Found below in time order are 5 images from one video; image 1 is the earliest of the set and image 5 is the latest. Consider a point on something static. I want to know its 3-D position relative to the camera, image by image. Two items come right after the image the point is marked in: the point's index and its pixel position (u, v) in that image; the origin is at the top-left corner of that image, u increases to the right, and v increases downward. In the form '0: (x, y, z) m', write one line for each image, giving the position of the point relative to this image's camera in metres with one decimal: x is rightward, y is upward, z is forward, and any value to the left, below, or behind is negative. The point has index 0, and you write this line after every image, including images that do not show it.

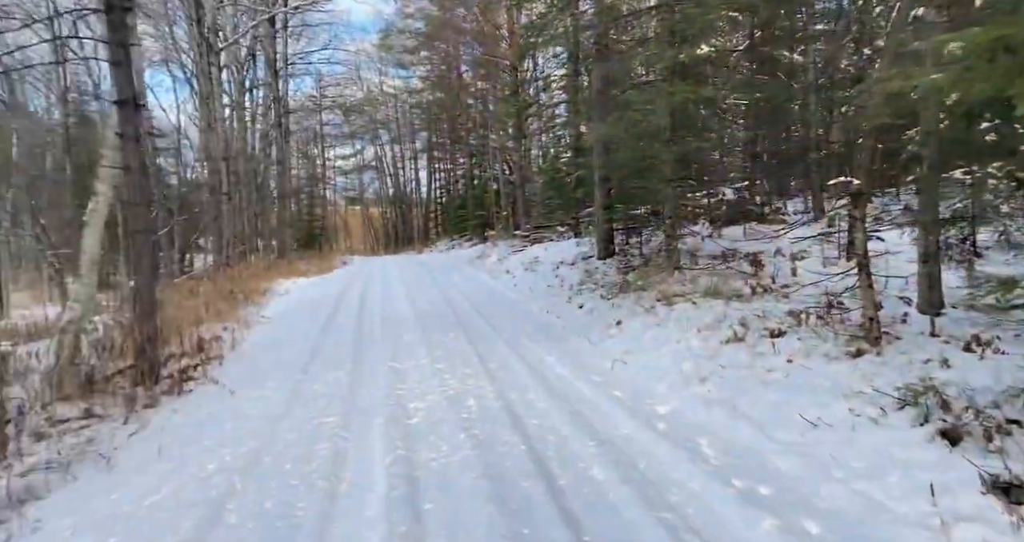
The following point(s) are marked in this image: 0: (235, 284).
0: (-6.7, -0.4, +14.2) m
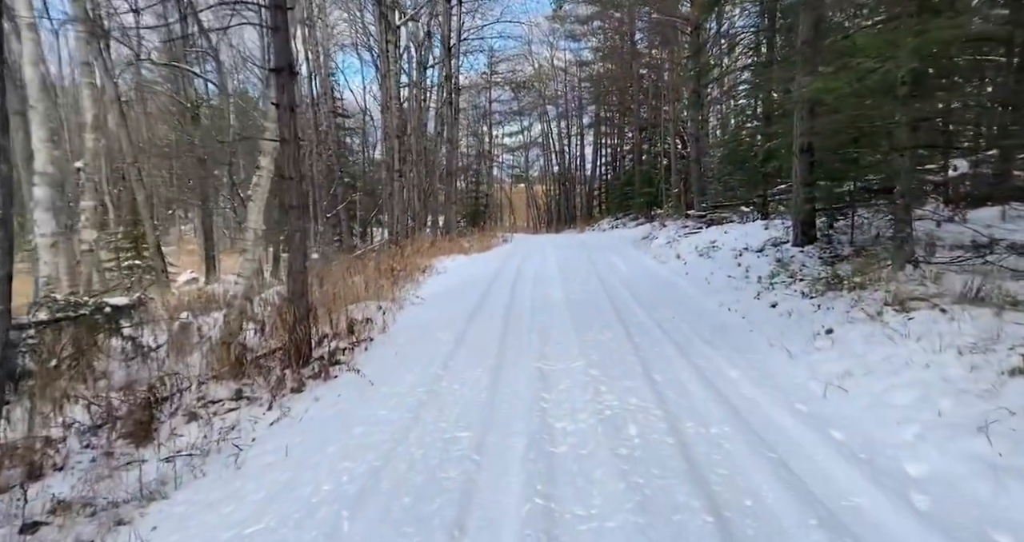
0: (-2.8, +0.2, +14.4) m
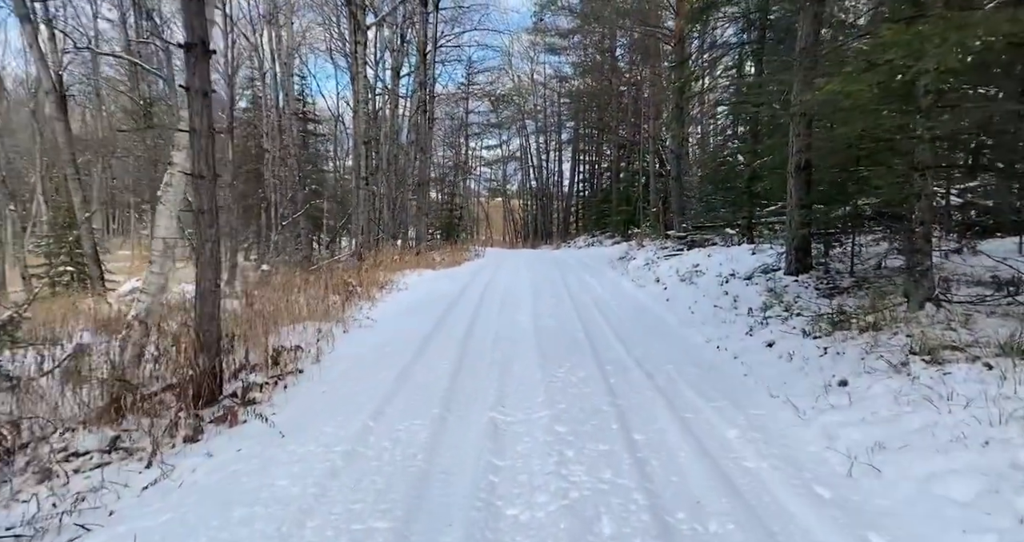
0: (-3.5, -0.2, +13.3) m
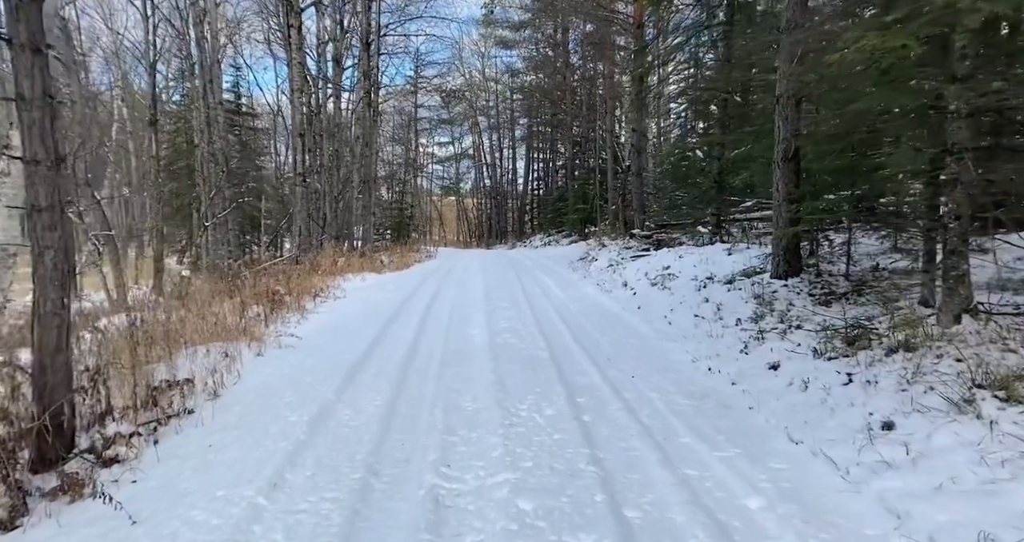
0: (-4.5, -0.3, +11.8) m
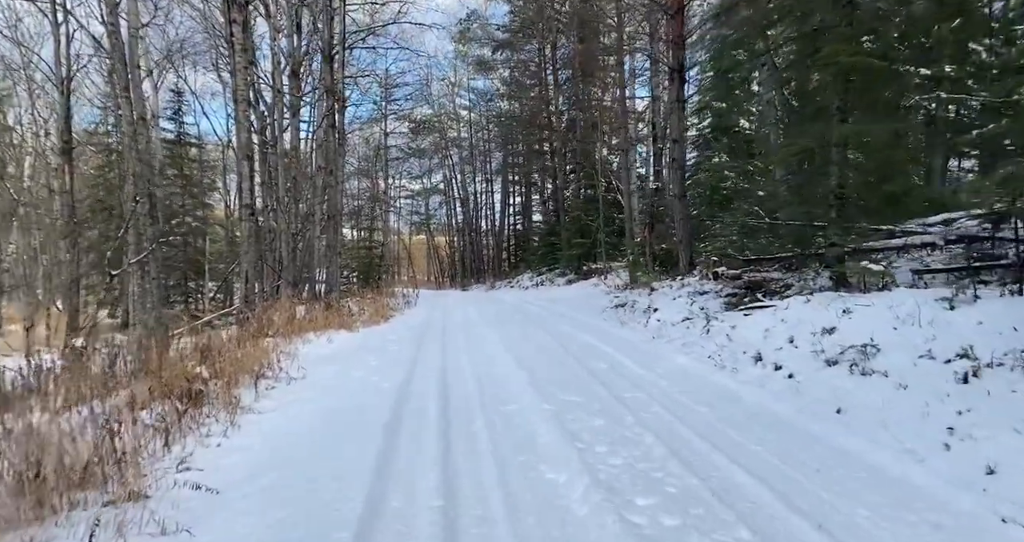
0: (-3.9, -1.2, +7.8) m
